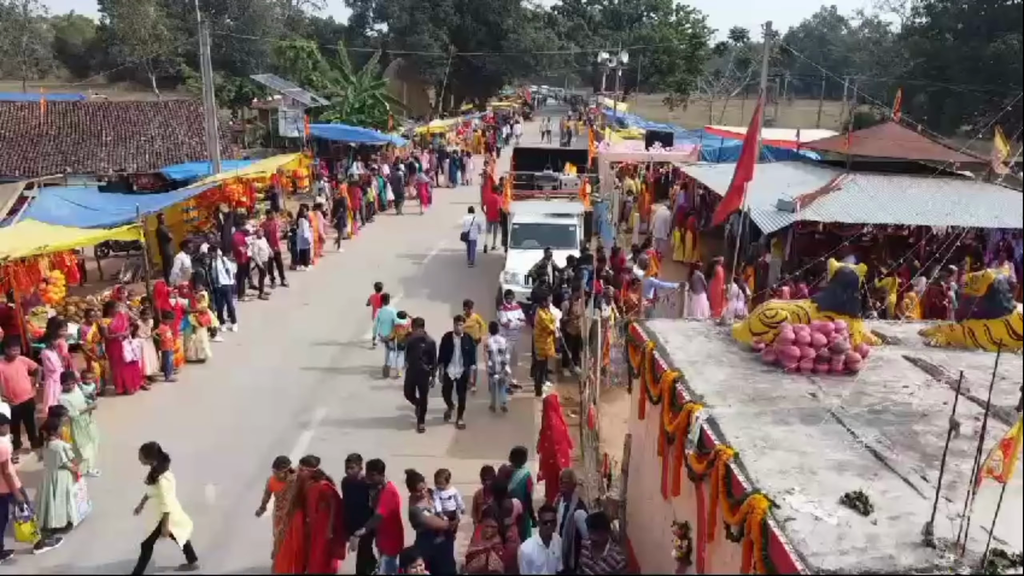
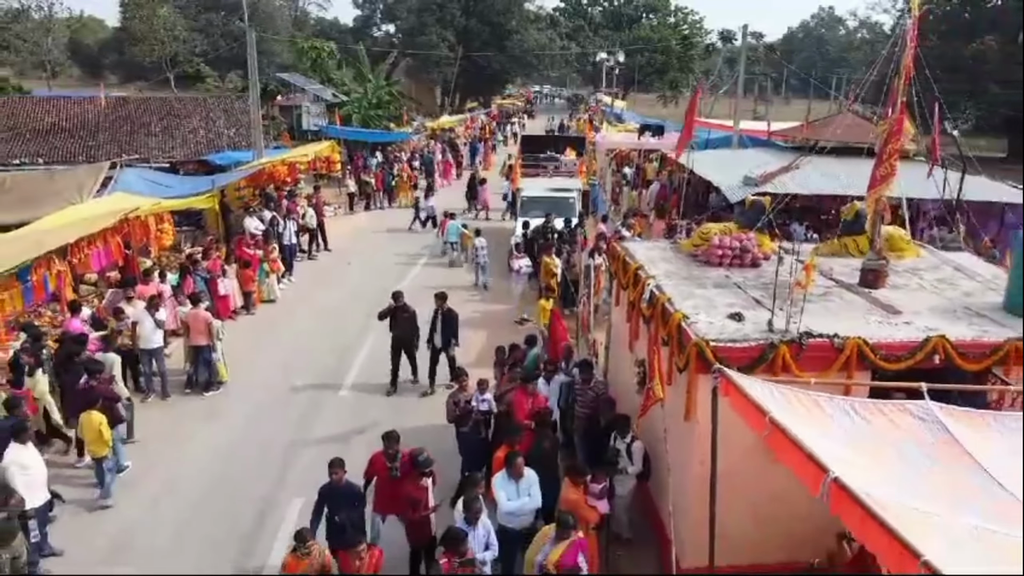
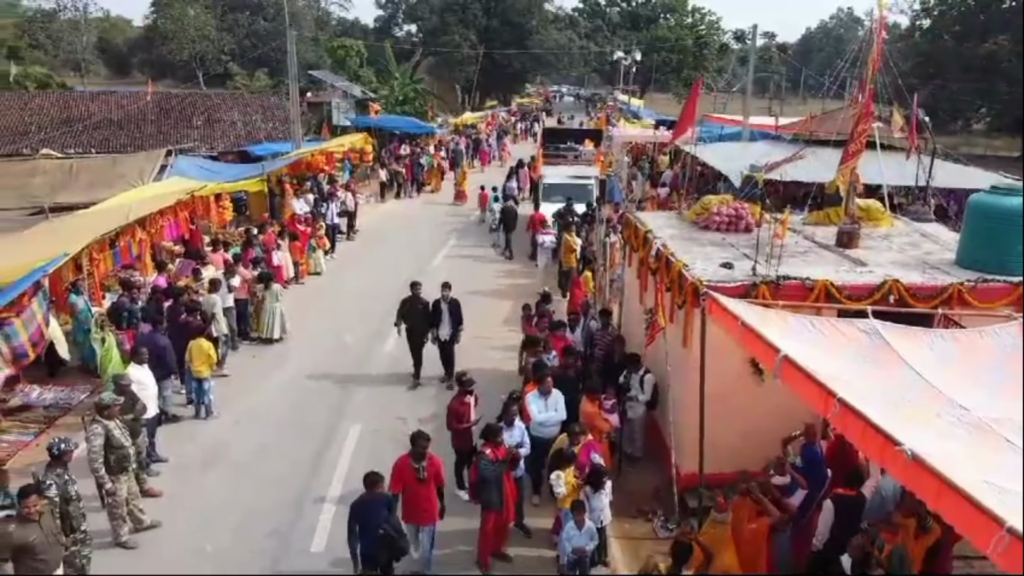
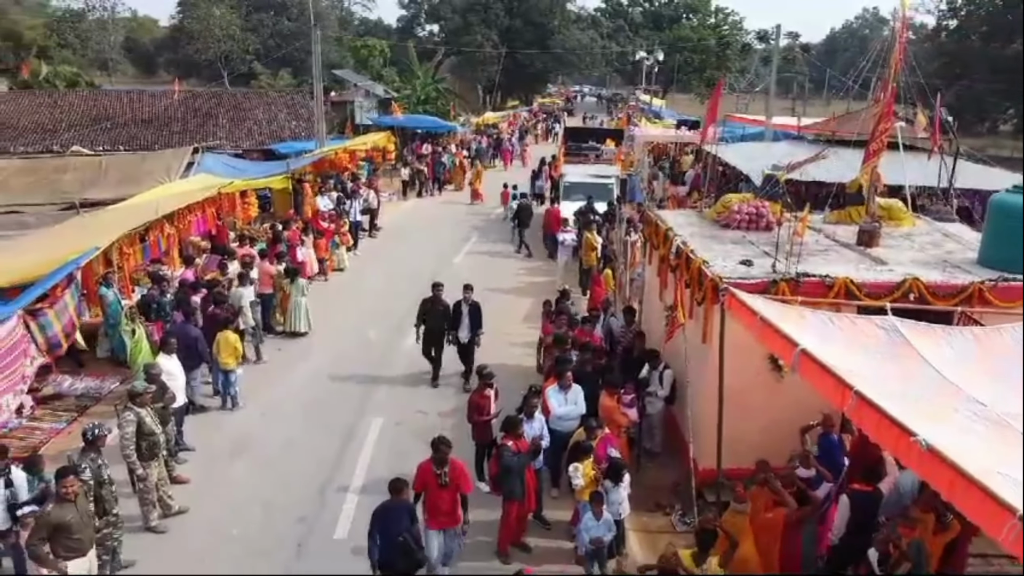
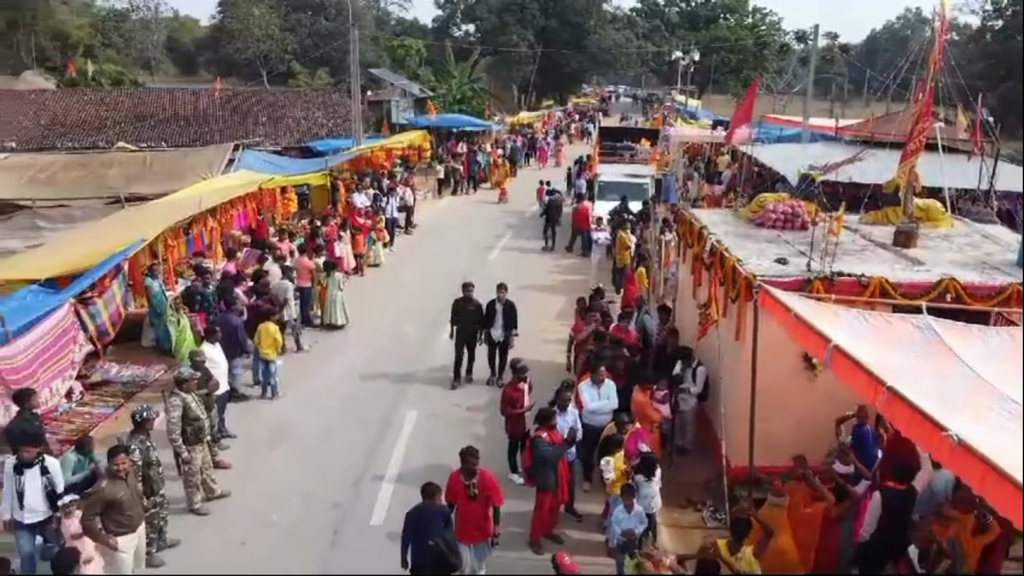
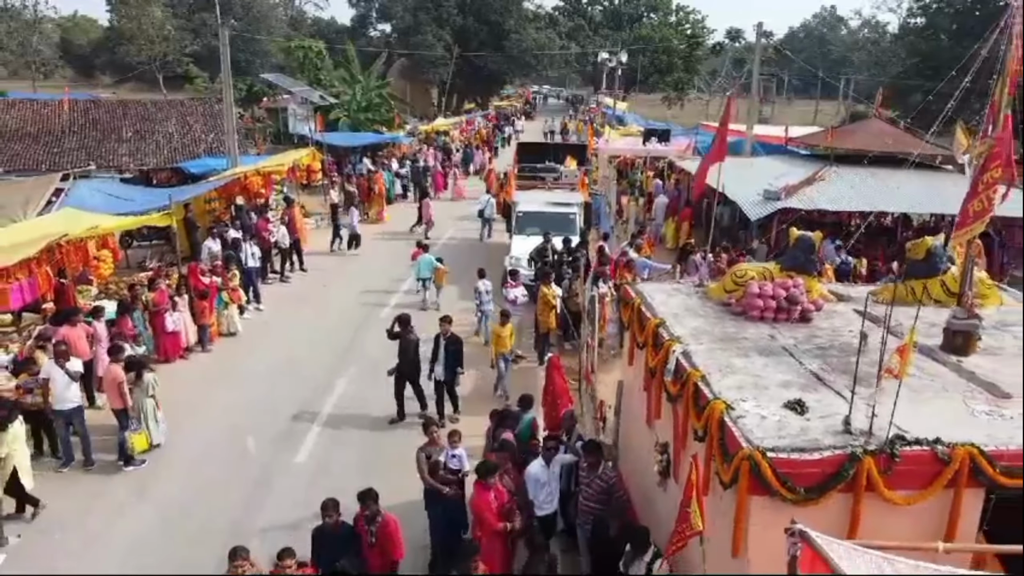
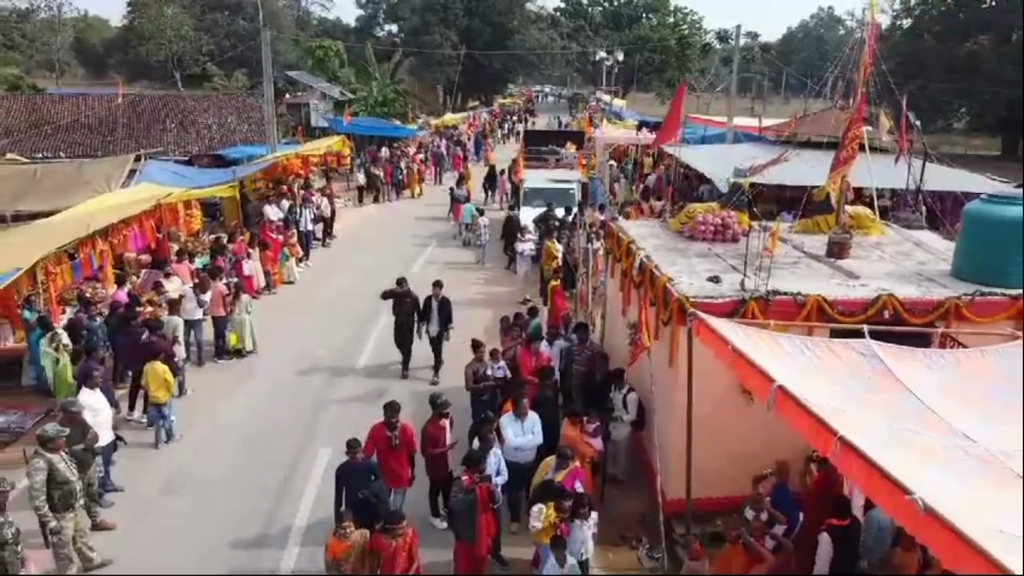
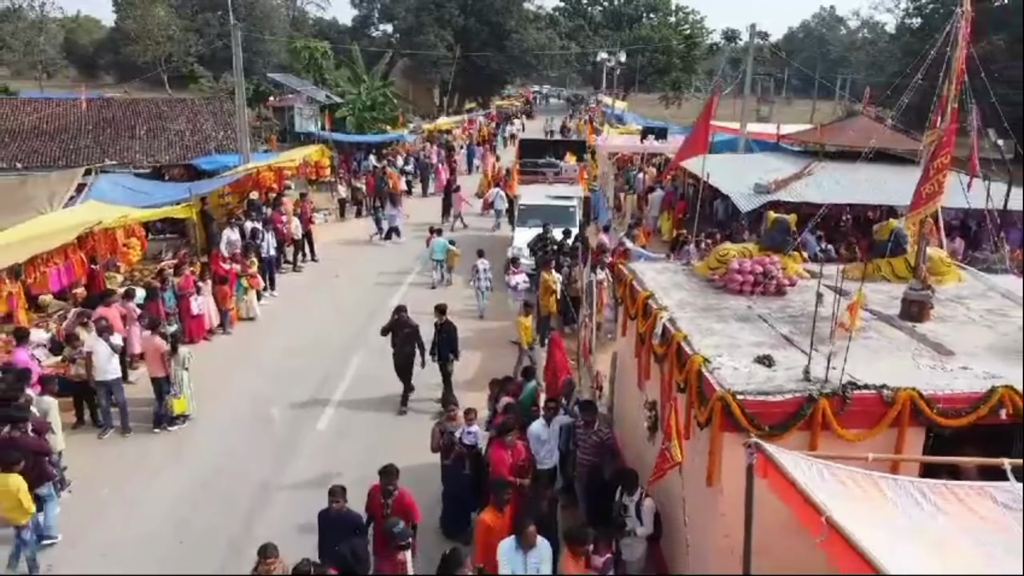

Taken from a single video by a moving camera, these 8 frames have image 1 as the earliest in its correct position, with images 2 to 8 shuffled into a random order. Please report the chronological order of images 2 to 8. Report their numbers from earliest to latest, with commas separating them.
6, 8, 2, 7, 3, 4, 5
